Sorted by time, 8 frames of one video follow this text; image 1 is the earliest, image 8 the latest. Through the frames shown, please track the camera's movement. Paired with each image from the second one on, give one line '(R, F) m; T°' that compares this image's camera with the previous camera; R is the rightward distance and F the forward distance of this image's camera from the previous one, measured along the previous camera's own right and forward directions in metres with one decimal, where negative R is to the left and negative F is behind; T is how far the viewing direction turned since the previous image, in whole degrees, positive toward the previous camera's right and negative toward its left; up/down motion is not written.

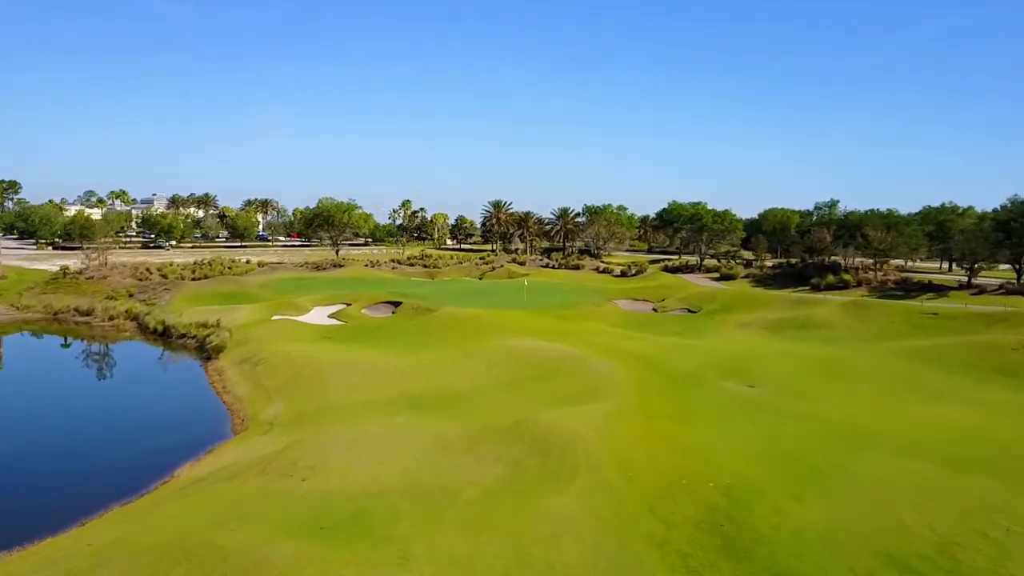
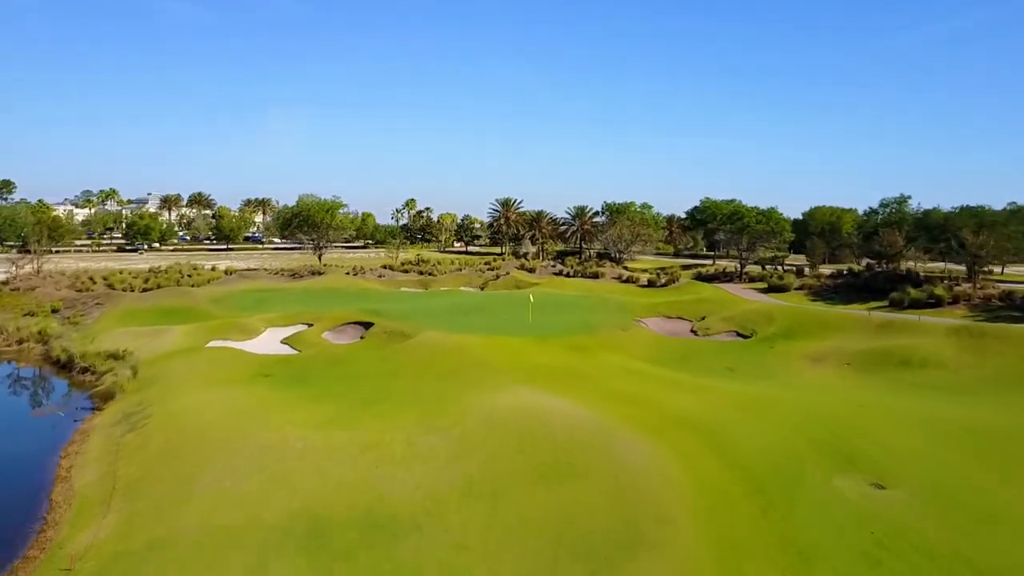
(+0.8, +9.4) m; -1°
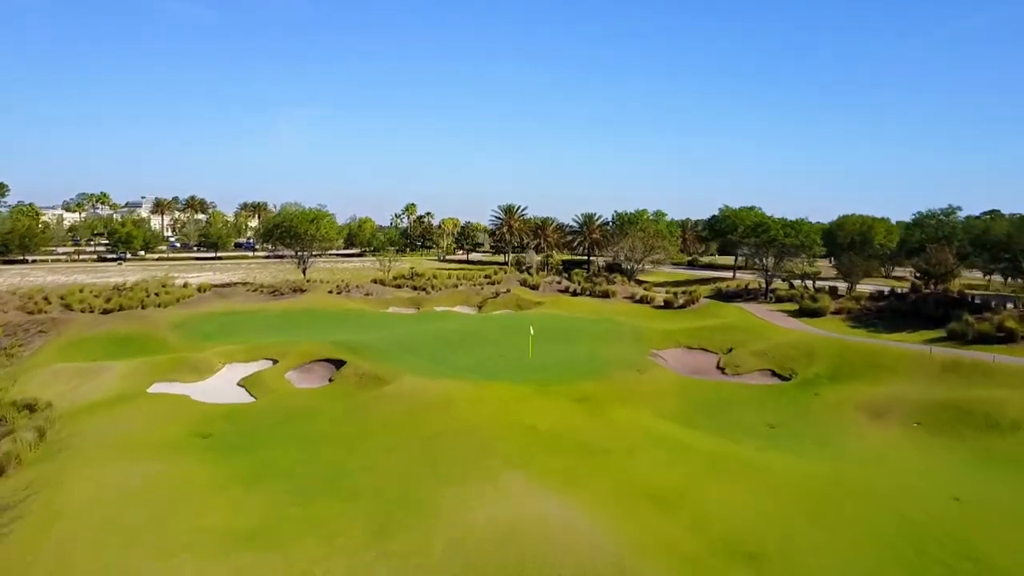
(+0.4, +5.2) m; -1°
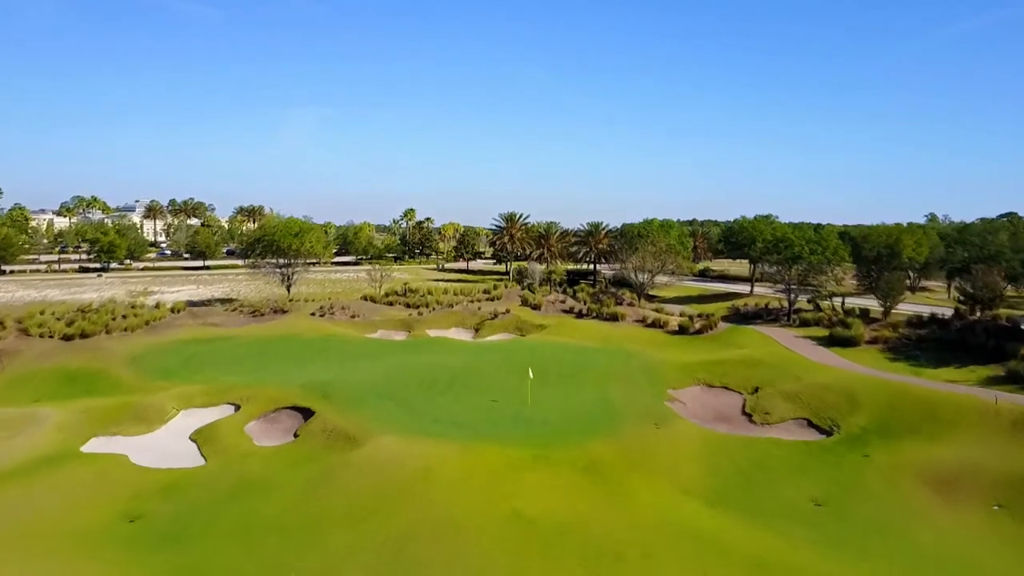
(+0.3, +4.1) m; 0°
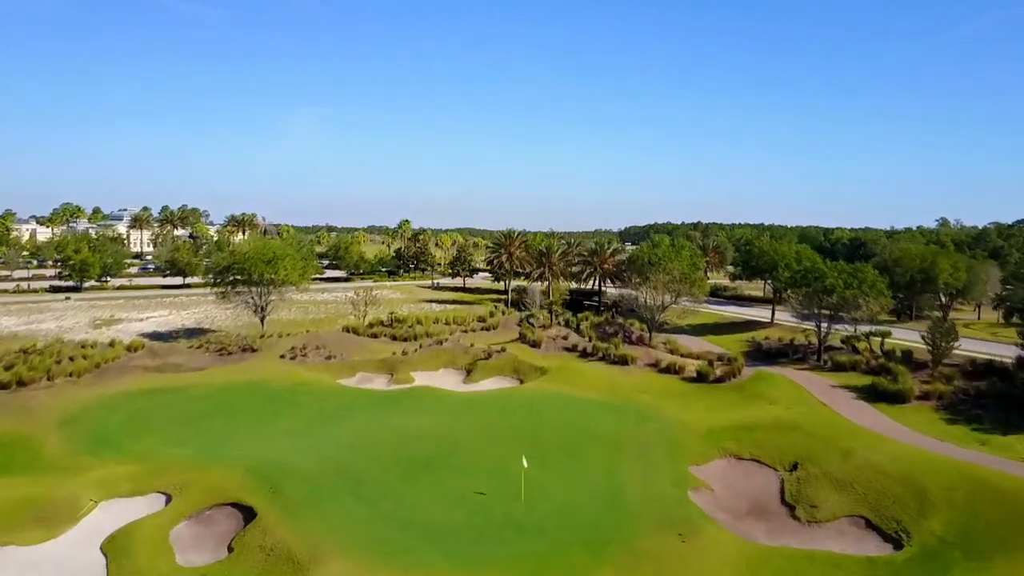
(+0.4, +5.0) m; 0°
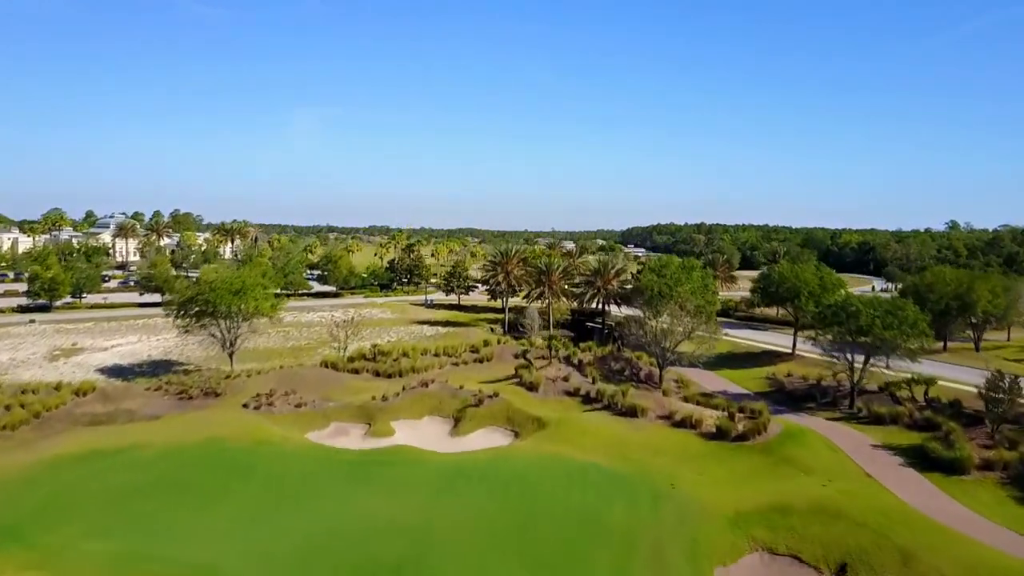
(+0.4, +4.6) m; 0°
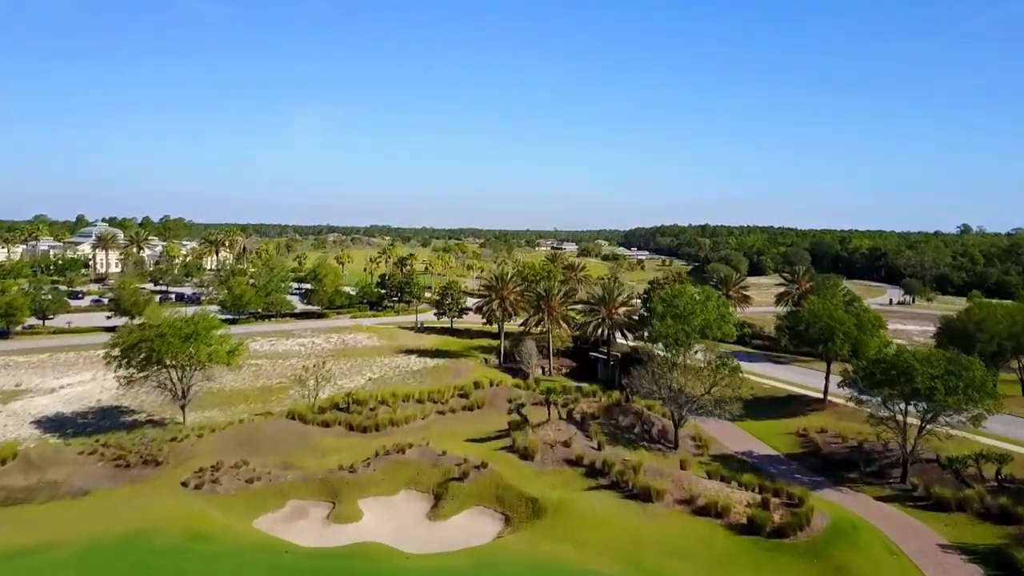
(+0.5, +5.6) m; 0°
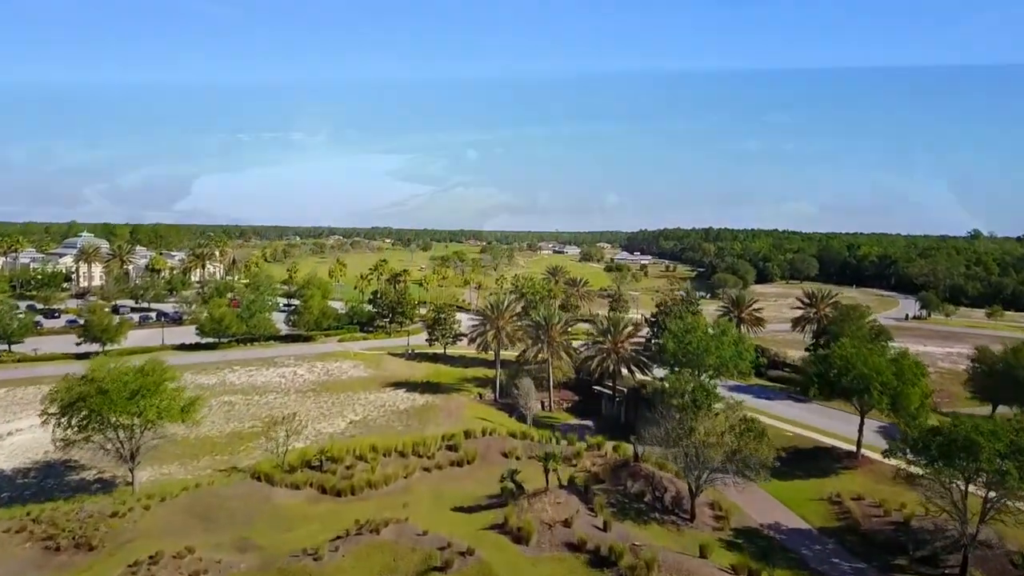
(+0.4, +4.6) m; 0°
